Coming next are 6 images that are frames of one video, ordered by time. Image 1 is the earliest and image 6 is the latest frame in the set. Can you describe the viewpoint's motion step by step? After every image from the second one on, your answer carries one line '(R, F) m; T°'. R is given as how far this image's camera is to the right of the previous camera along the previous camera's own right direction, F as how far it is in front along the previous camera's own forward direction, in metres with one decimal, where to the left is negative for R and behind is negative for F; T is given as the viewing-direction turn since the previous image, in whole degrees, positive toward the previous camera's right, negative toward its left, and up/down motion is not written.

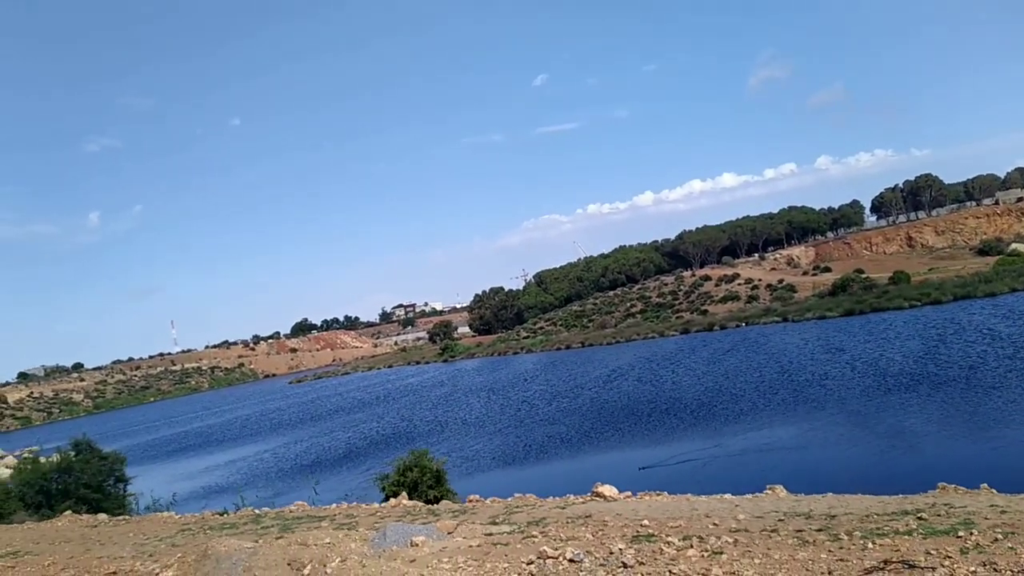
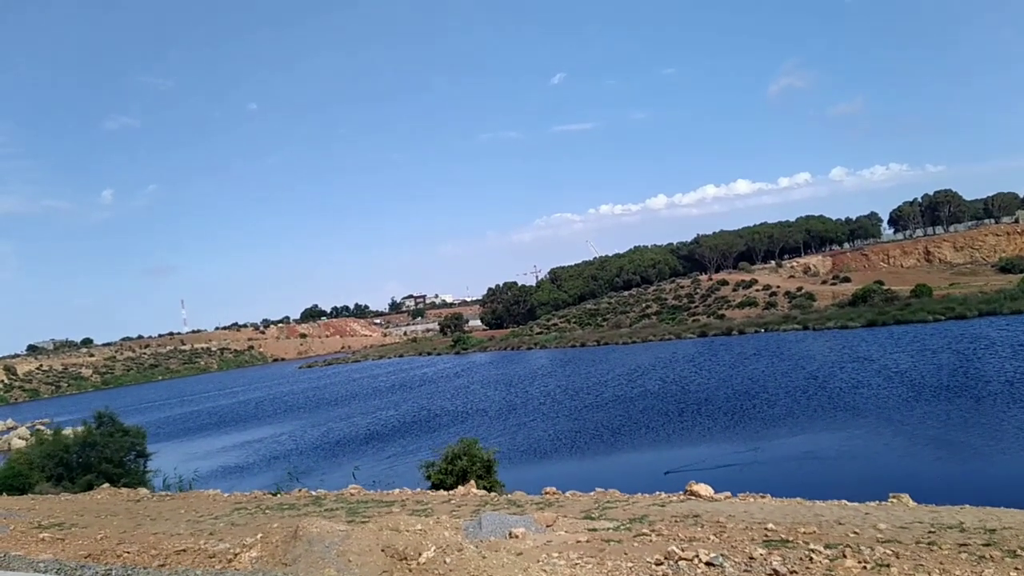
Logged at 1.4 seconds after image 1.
(-0.8, +0.4) m; -1°
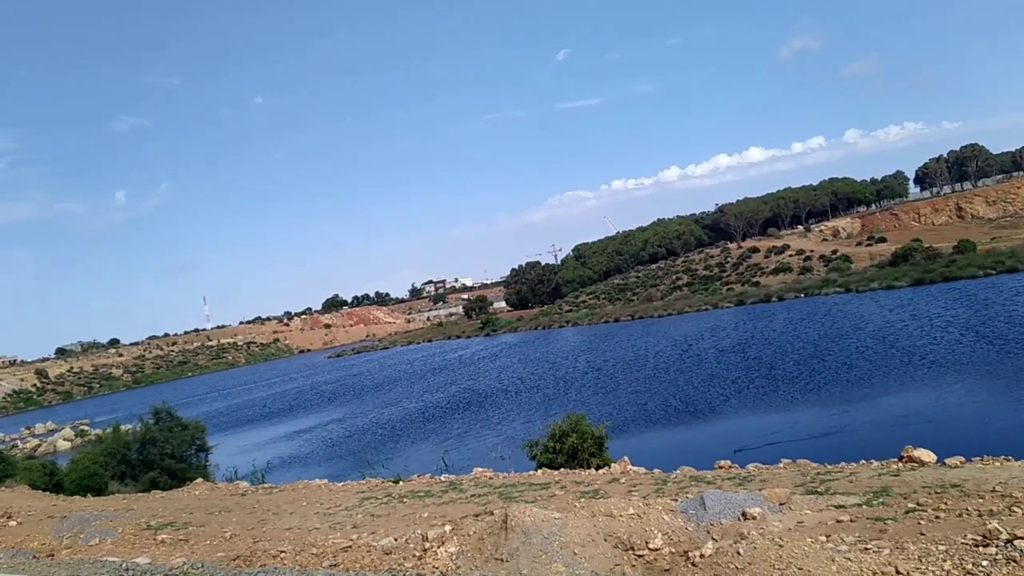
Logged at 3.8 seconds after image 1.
(-1.4, +0.8) m; -2°
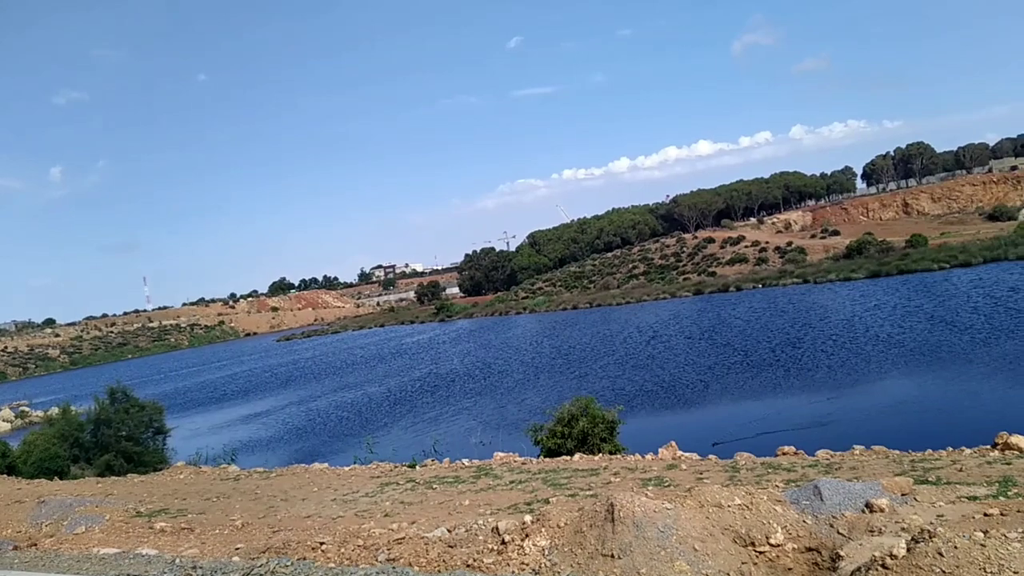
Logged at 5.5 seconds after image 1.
(-0.9, +0.7) m; +3°
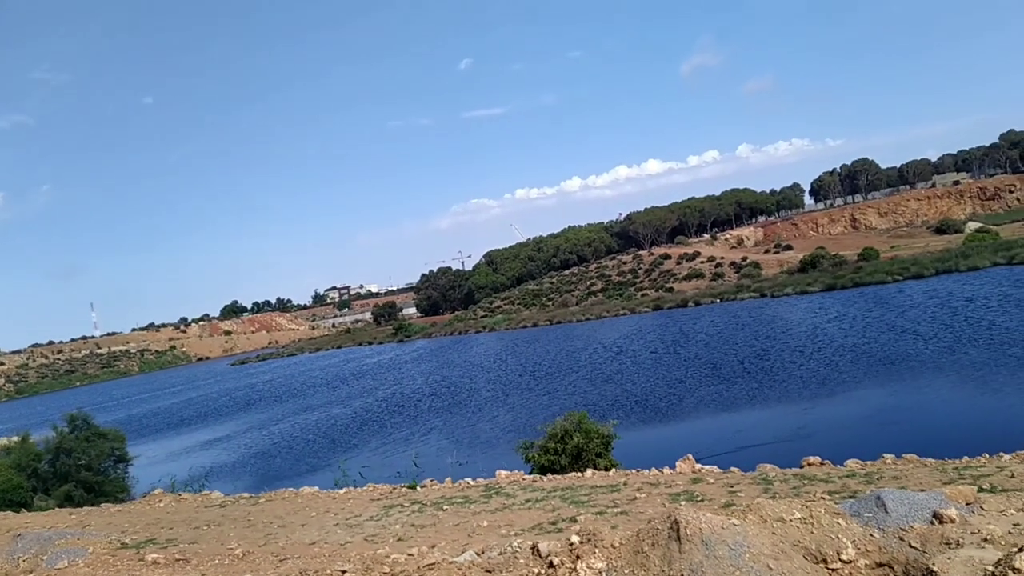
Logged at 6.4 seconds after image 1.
(-0.5, +0.3) m; +3°
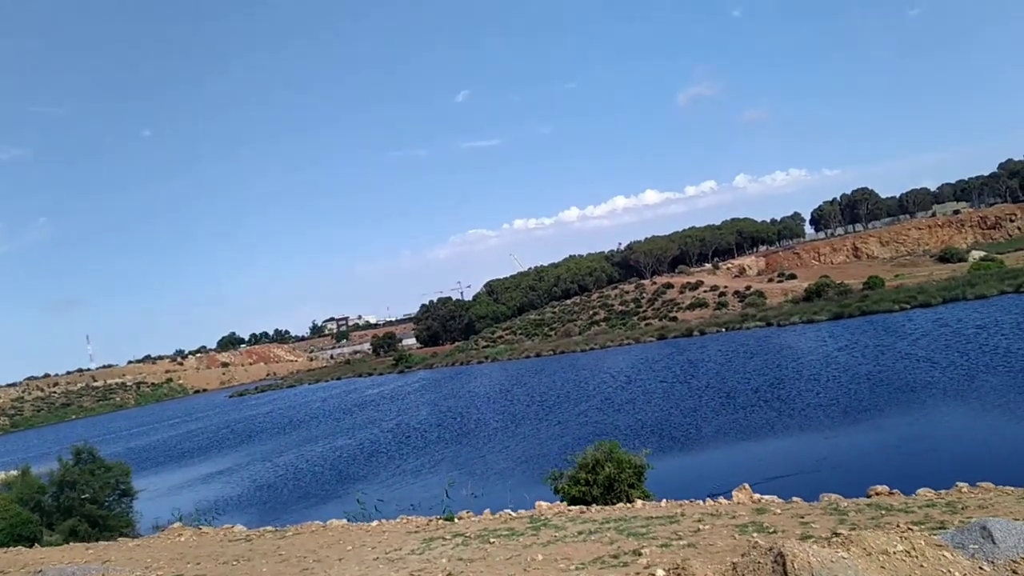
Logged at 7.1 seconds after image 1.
(-0.4, +0.2) m; 0°
